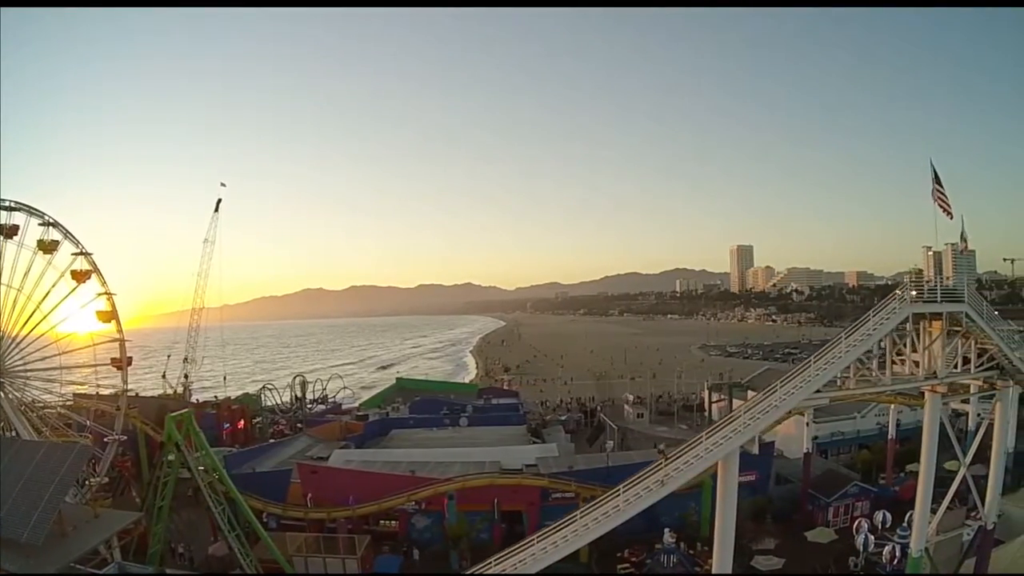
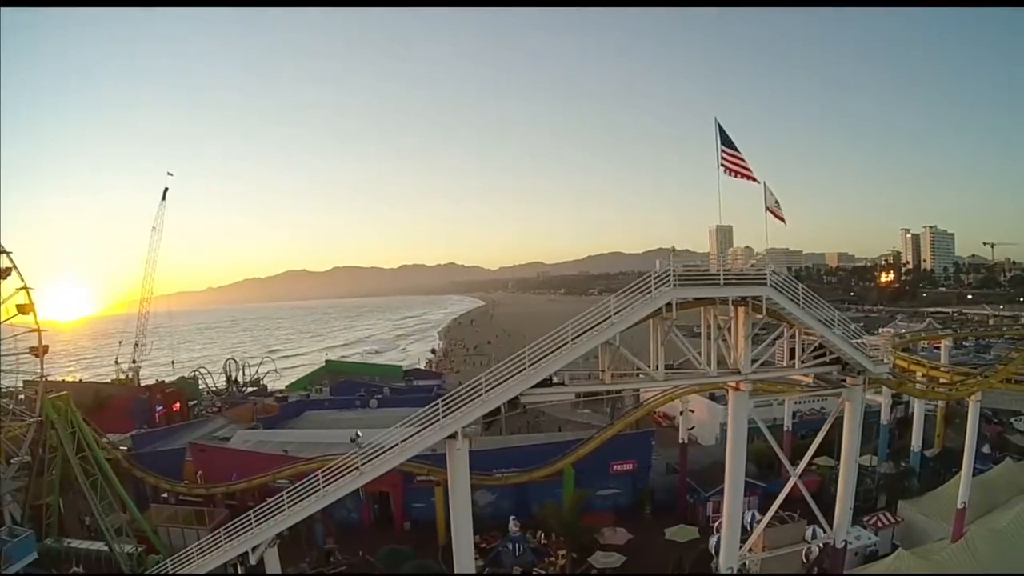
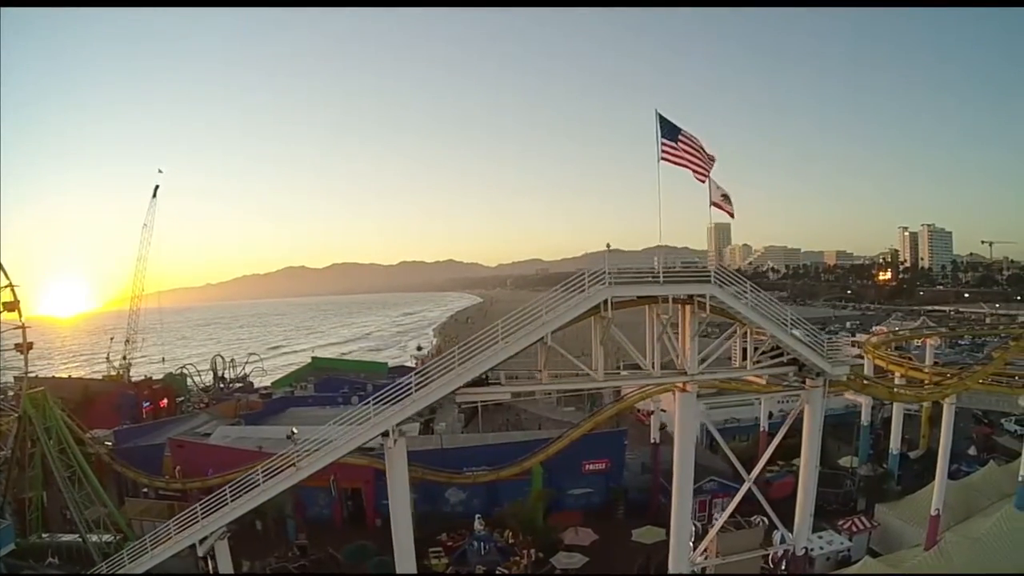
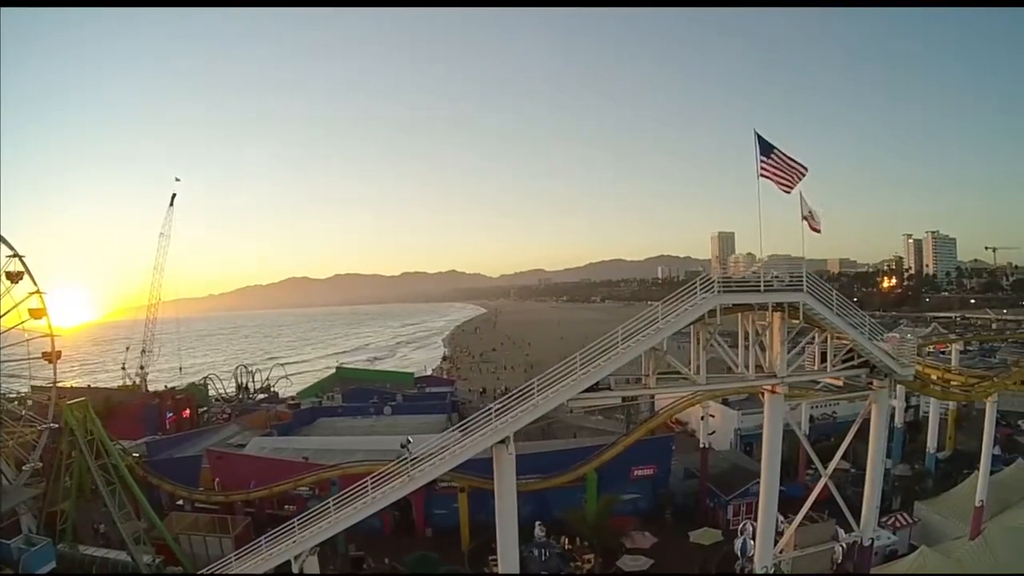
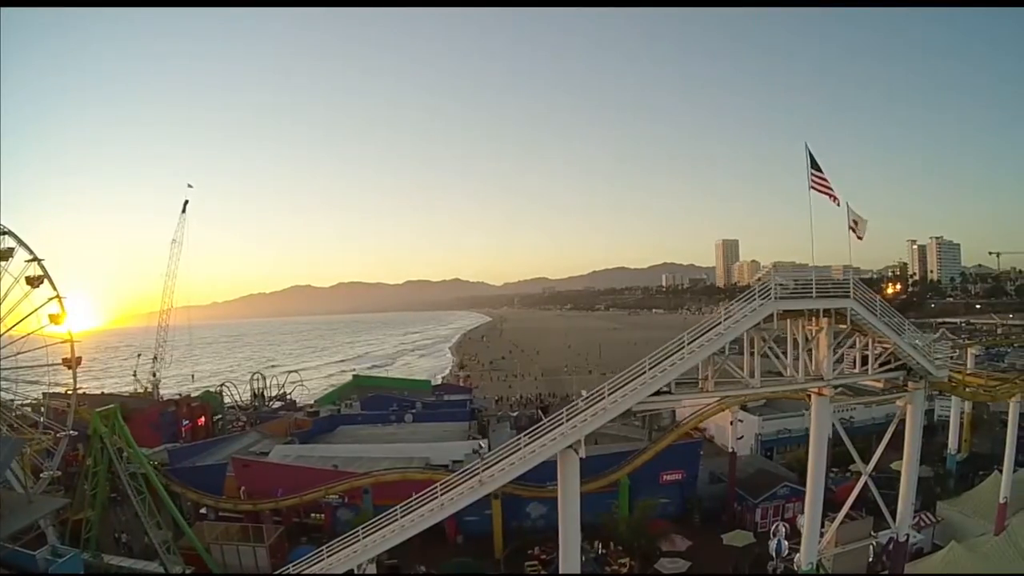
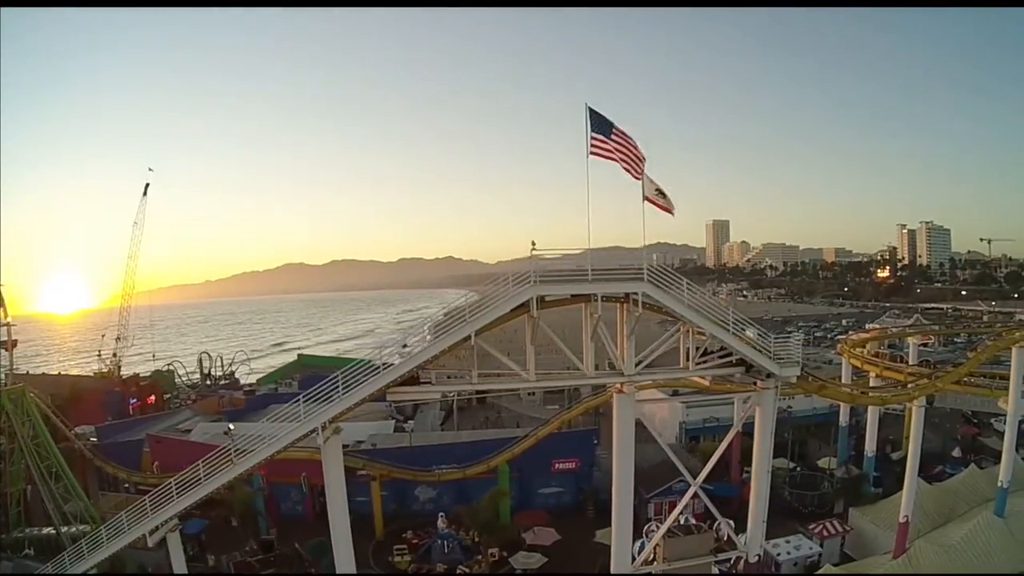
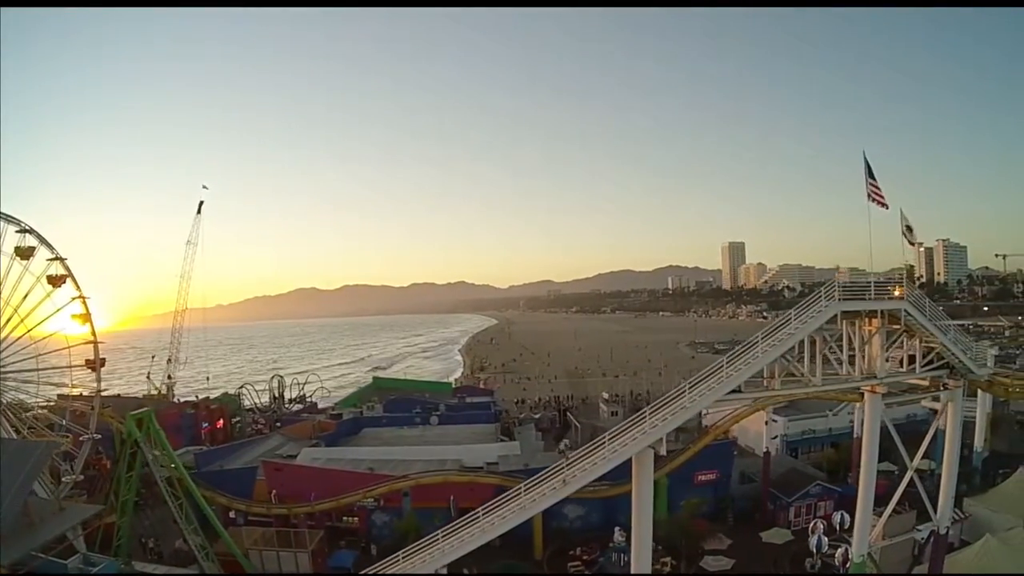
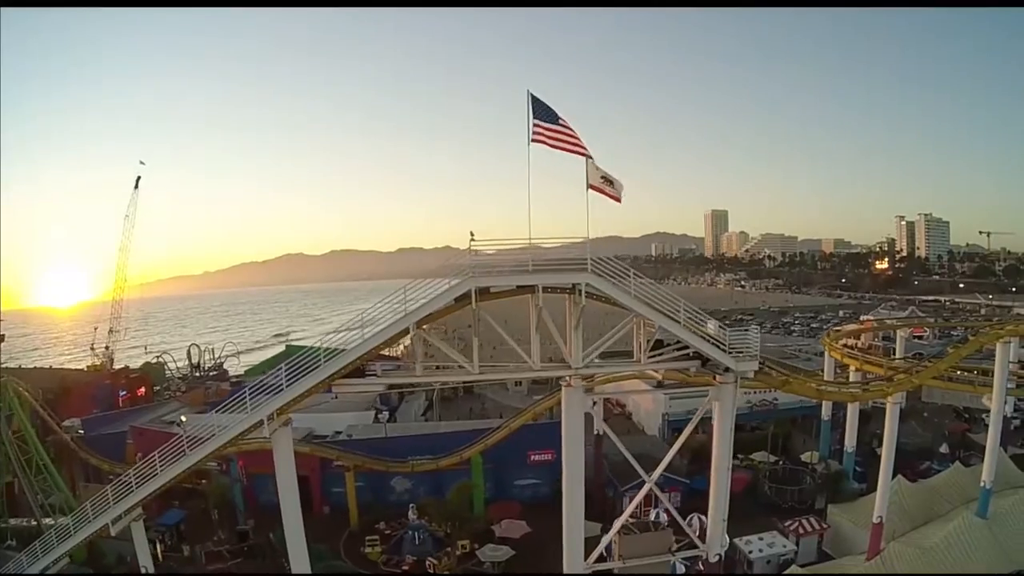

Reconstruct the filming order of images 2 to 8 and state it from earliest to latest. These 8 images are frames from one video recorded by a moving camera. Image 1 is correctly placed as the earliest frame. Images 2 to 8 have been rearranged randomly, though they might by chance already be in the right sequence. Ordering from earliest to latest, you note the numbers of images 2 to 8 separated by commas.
7, 5, 4, 2, 3, 6, 8
